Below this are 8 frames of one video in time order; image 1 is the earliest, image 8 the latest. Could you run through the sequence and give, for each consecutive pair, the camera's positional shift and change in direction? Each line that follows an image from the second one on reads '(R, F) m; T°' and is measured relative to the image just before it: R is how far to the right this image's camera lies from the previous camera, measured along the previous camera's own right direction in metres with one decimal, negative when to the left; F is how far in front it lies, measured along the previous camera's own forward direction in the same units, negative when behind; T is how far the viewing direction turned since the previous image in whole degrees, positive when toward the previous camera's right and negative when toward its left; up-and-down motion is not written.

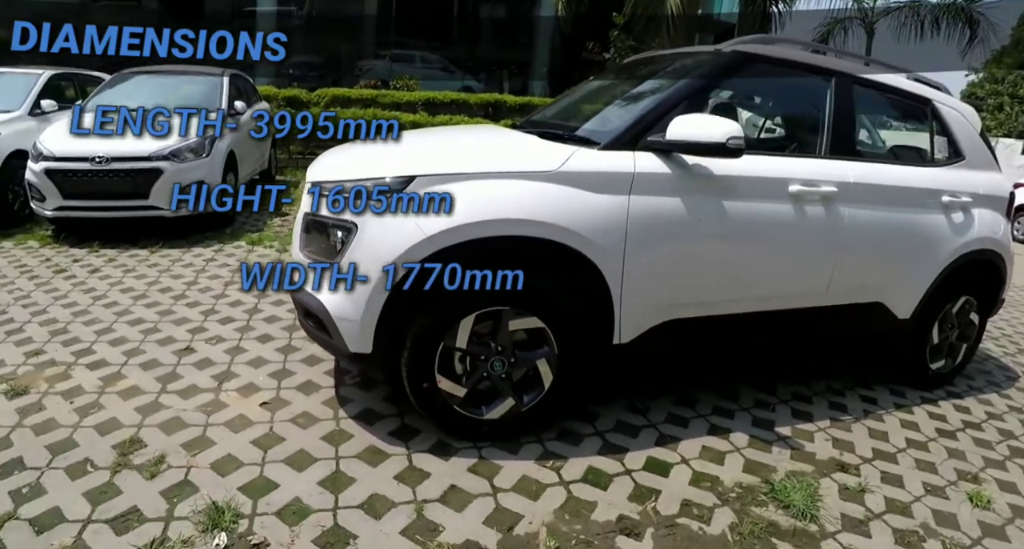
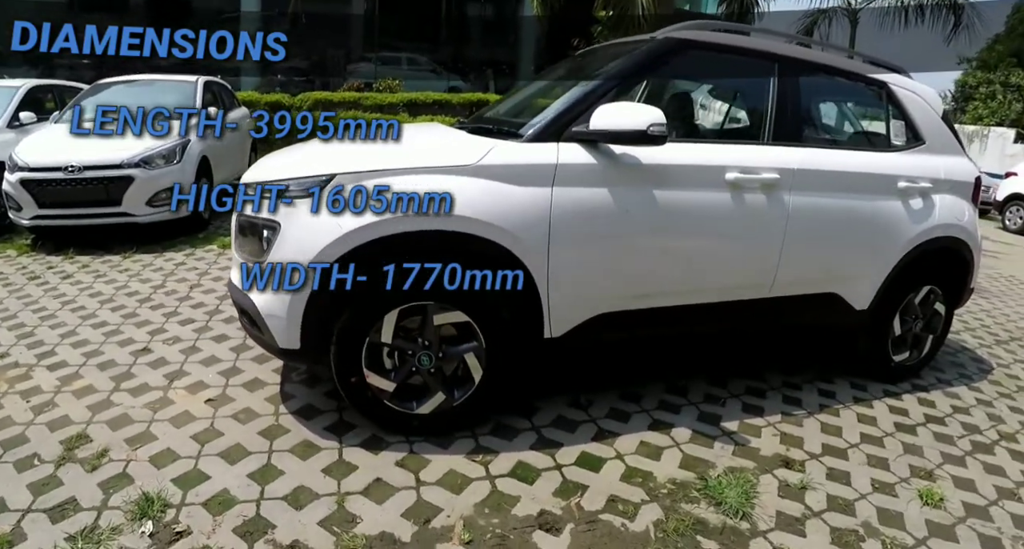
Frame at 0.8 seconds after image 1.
(+0.4, 0.0) m; -3°
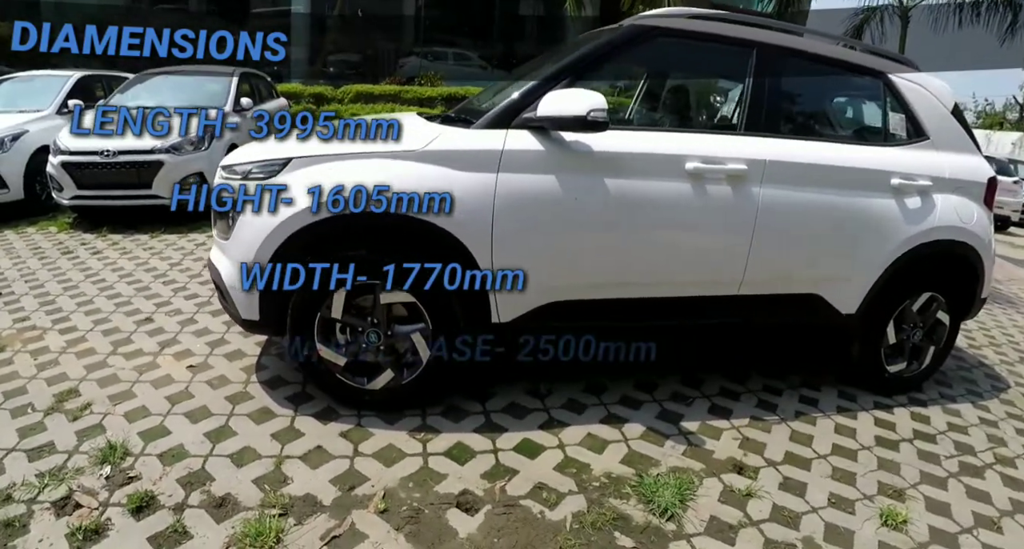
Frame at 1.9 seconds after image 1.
(+0.6, 0.0) m; -8°
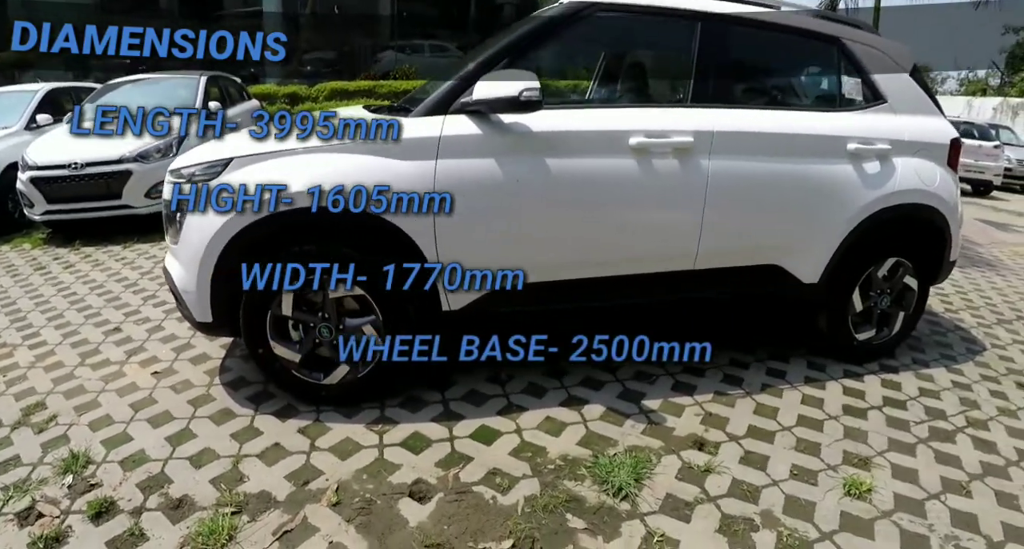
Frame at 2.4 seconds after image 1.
(+0.3, 0.0) m; -1°
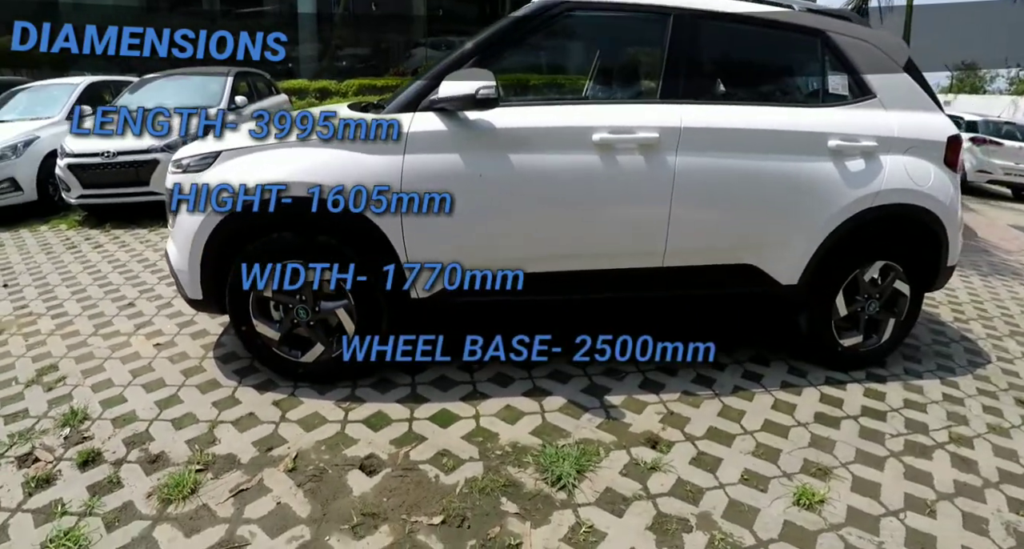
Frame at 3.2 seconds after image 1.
(+0.4, -0.1) m; -5°
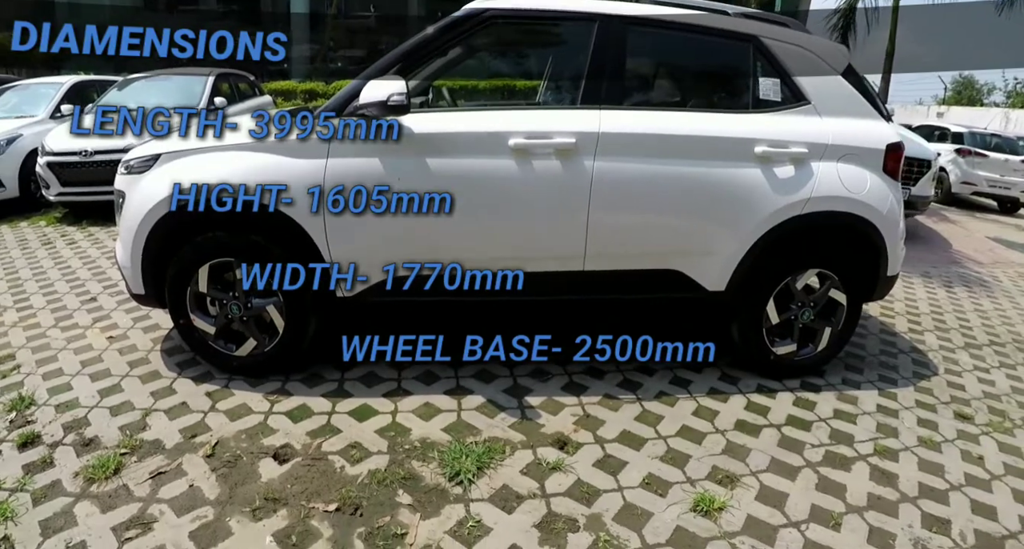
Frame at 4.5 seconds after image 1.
(+0.4, -0.1) m; -1°
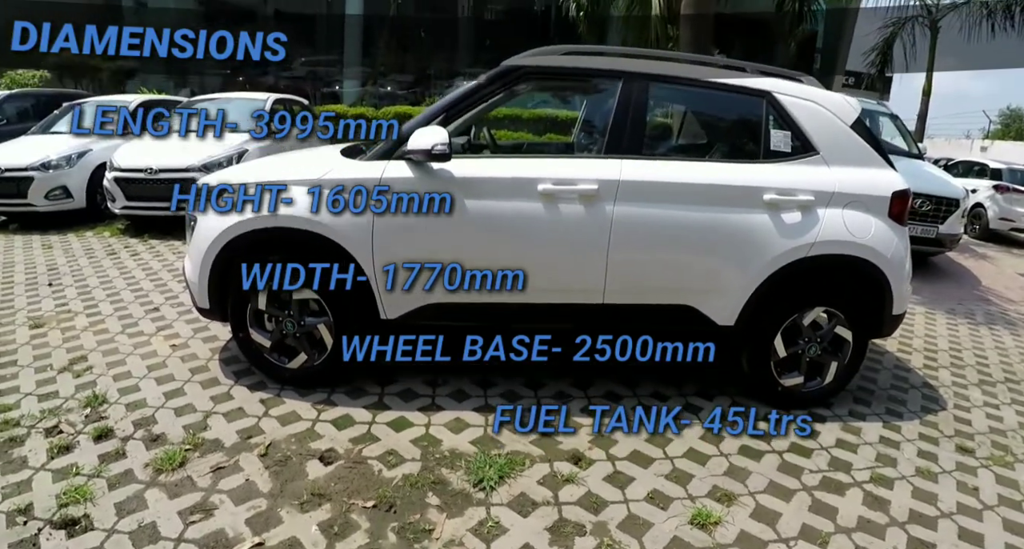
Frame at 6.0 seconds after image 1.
(0.0, -0.3) m; -3°
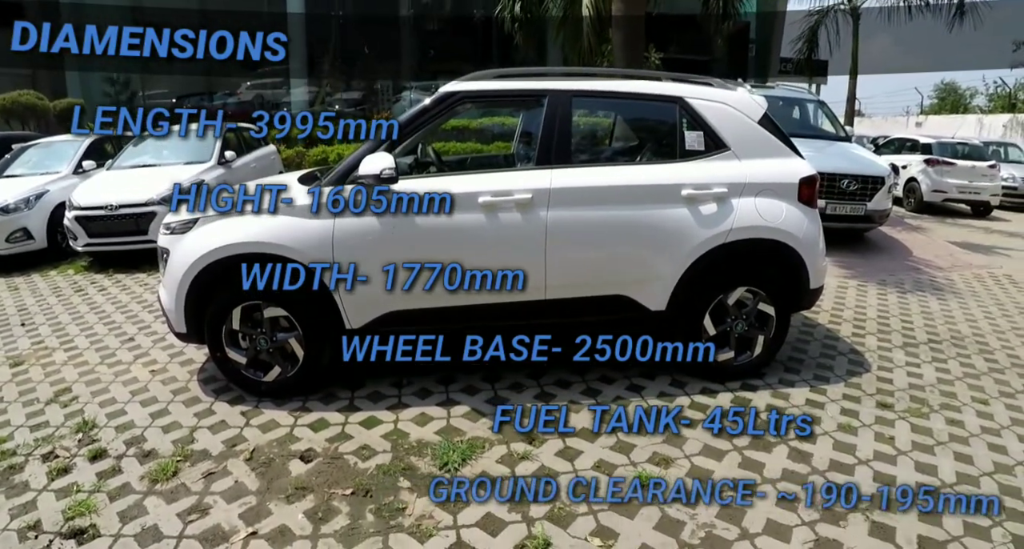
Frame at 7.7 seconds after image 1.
(+0.1, -0.4) m; +3°
